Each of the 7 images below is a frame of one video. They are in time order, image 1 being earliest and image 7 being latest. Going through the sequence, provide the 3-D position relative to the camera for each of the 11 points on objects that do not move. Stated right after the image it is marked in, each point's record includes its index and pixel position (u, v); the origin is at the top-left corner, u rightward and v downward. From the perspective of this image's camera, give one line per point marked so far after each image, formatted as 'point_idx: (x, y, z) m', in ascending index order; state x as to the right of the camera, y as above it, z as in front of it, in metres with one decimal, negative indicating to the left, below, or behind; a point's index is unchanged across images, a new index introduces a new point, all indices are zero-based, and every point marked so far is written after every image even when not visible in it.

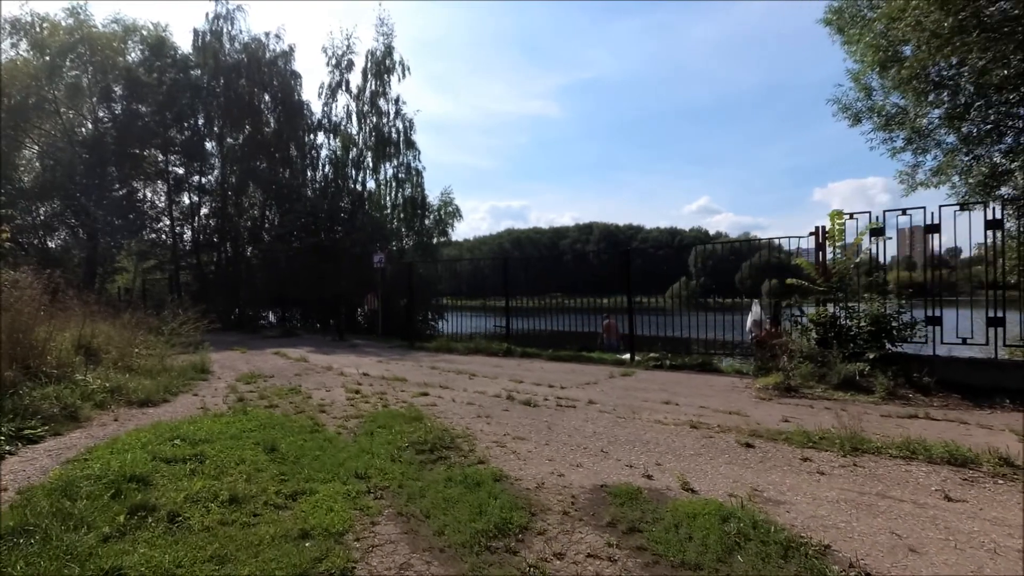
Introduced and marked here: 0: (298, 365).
0: (-4.4, -1.6, +11.2) m
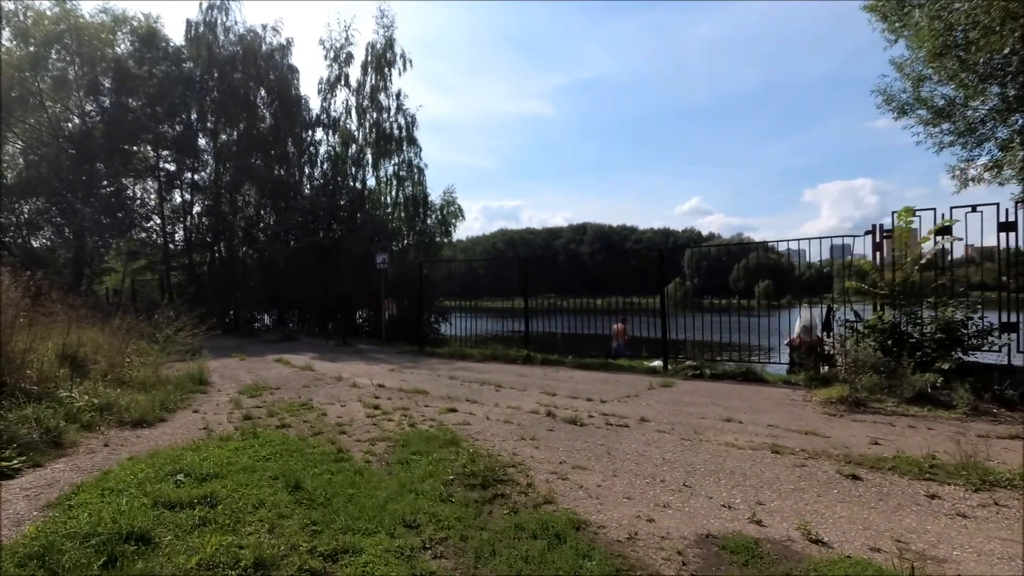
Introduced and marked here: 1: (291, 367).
0: (-3.9, -1.7, +10.3) m
1: (-4.7, -1.7, +11.4) m
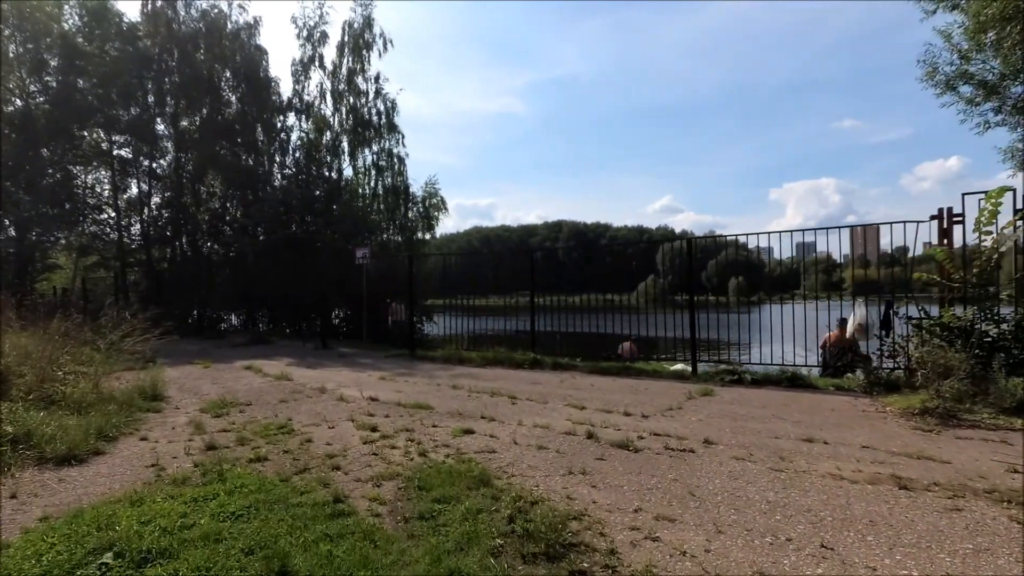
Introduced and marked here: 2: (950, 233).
0: (-3.7, -1.6, +8.8) m
1: (-4.5, -1.6, +9.9) m
2: (+6.3, +0.8, +7.8) m
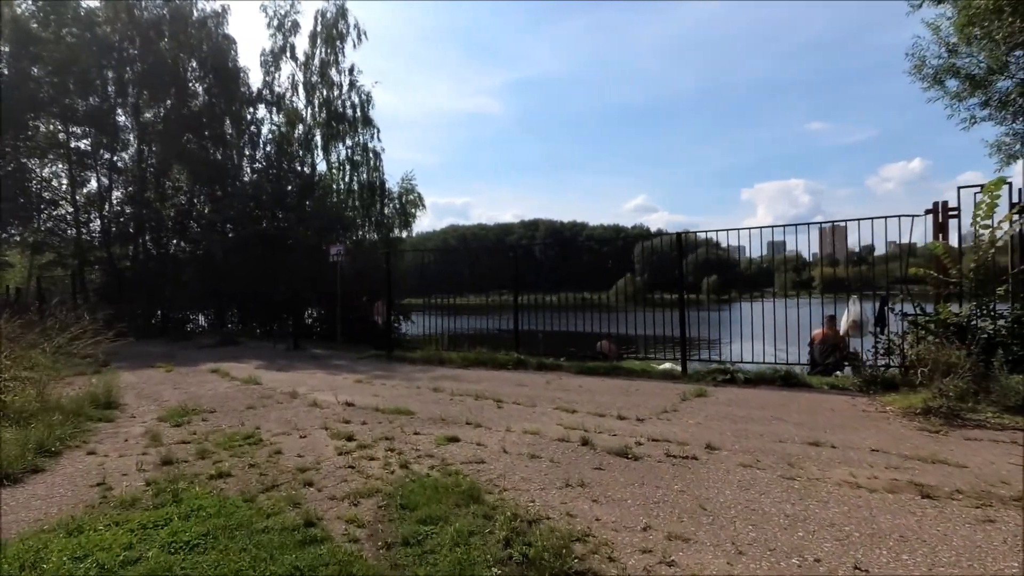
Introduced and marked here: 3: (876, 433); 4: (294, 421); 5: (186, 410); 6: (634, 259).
0: (-4.0, -1.6, +8.2) m
1: (-4.8, -1.6, +9.3) m
2: (+6.1, +0.8, +7.6) m
3: (+3.8, -1.5, +5.7) m
4: (-2.6, -1.6, +6.5) m
5: (-4.2, -1.6, +7.0) m
6: (+2.5, +0.6, +10.7) m
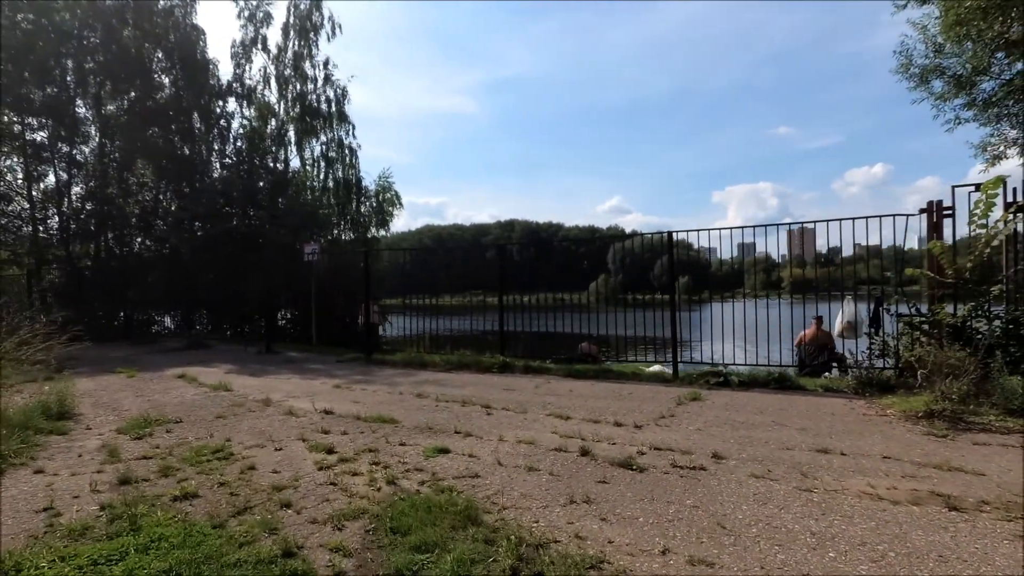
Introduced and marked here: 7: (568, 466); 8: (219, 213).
0: (-4.1, -1.6, +7.7) m
1: (-5.0, -1.6, +8.7) m
2: (+5.9, +0.8, +7.5) m
3: (+3.7, -1.5, +5.5) m
4: (-2.7, -1.6, +6.0) m
5: (-4.3, -1.6, +6.5) m
6: (+2.2, +0.6, +10.4) m
7: (+0.5, -1.6, +4.8) m
8: (-9.0, +2.3, +16.8) m
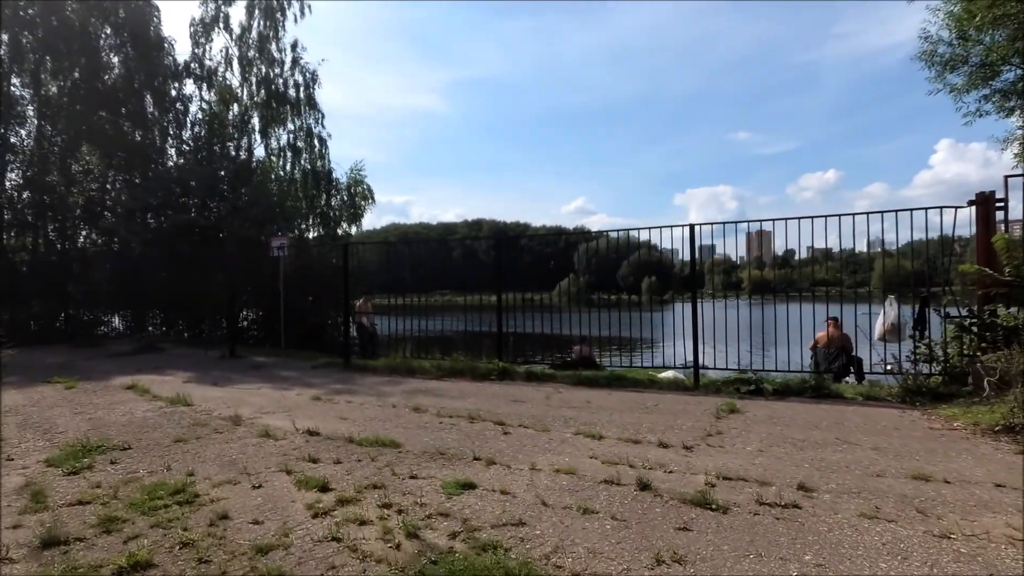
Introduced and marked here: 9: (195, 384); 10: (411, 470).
0: (-4.0, -1.5, +6.4) m
1: (-4.9, -1.5, +7.4) m
2: (+6.1, +0.9, +6.9) m
3: (+4.0, -1.5, +4.8) m
4: (-2.4, -1.6, +4.9) m
5: (-4.1, -1.5, +5.2) m
6: (+2.2, +0.6, +9.6) m
7: (+0.8, -1.5, +3.8) m
8: (-9.3, +2.4, +15.2) m
9: (-5.1, -1.5, +8.7) m
10: (-0.9, -1.5, +4.6) m
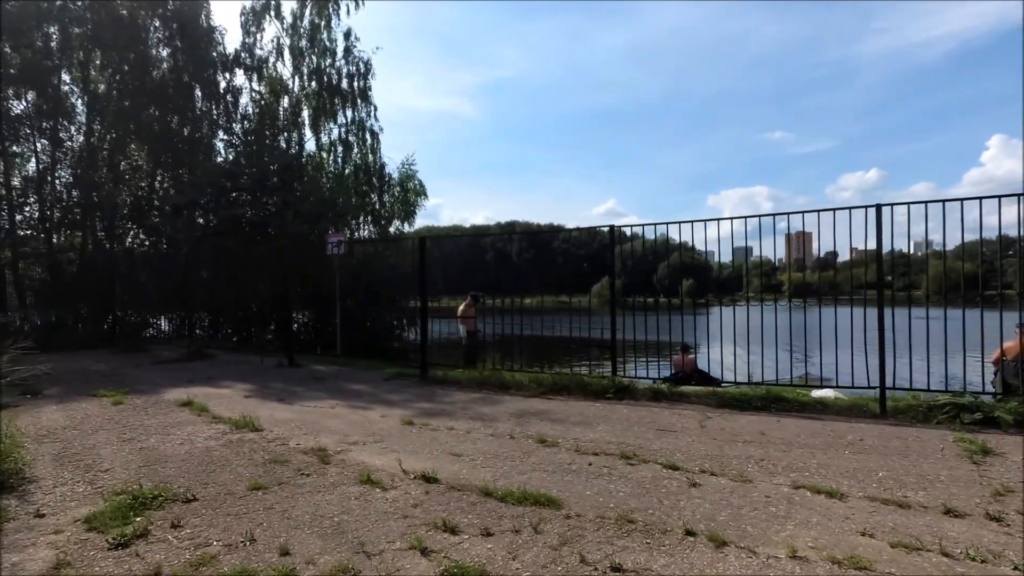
0: (-2.4, -1.5, +5.0) m
1: (-3.4, -1.5, +6.1) m
2: (+7.6, +0.9, +5.0) m
3: (+5.4, -1.5, +3.0) m
4: (-1.0, -1.5, +3.4) m
5: (-2.6, -1.5, +3.8) m
6: (+3.9, +0.6, +7.8) m
7: (+2.2, -1.5, +2.2) m
8: (-7.3, +2.4, +14.1) m
9: (-3.4, -1.5, +7.4) m
10: (+0.5, -1.5, +3.1) m
